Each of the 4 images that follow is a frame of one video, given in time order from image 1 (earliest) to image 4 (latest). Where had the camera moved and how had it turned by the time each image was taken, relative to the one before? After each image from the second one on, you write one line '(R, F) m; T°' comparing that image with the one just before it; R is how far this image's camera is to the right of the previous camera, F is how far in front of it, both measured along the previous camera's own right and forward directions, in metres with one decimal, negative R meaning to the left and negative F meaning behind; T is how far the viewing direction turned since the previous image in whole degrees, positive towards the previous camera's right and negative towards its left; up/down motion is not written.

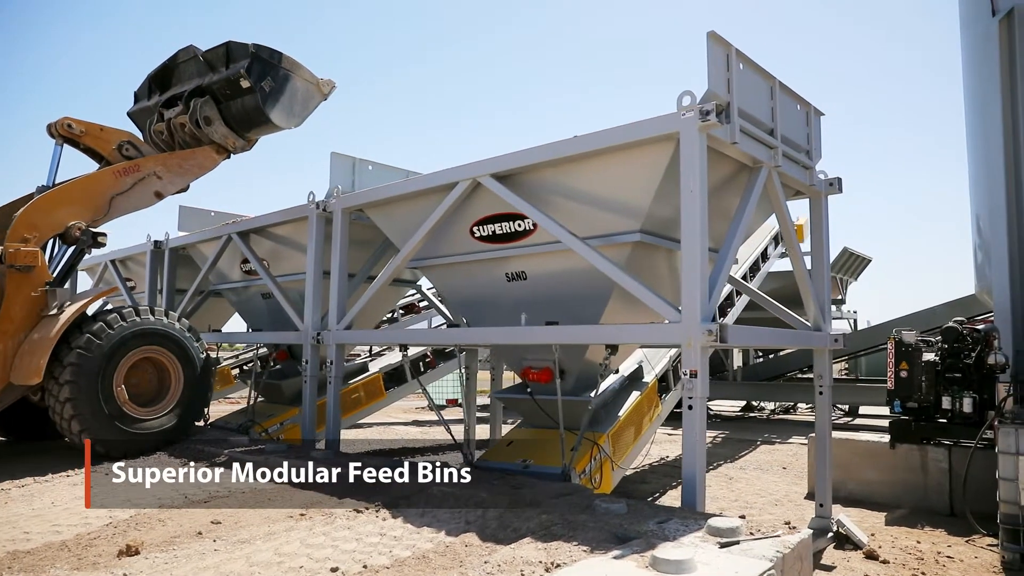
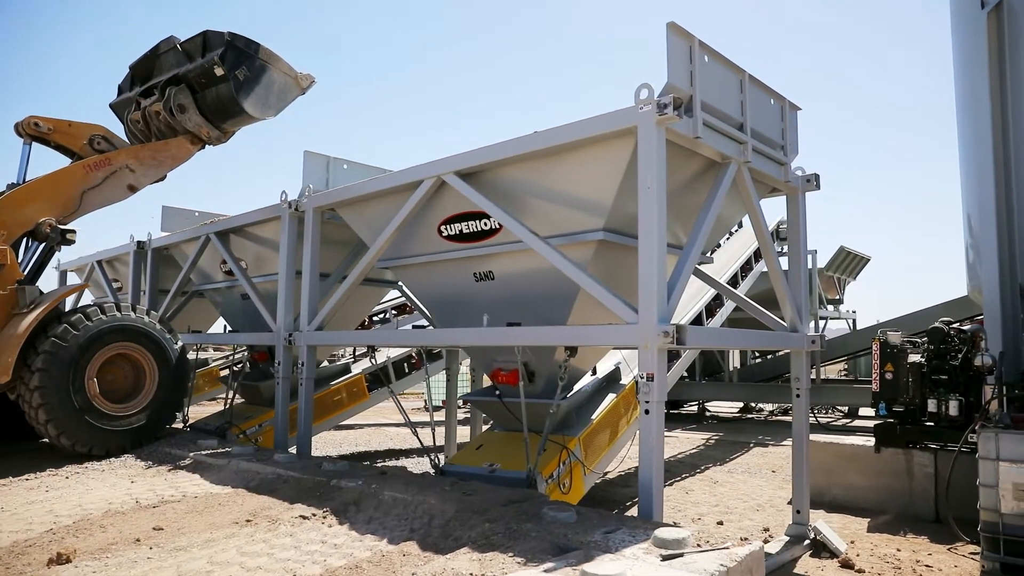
(+0.4, +0.1) m; -1°
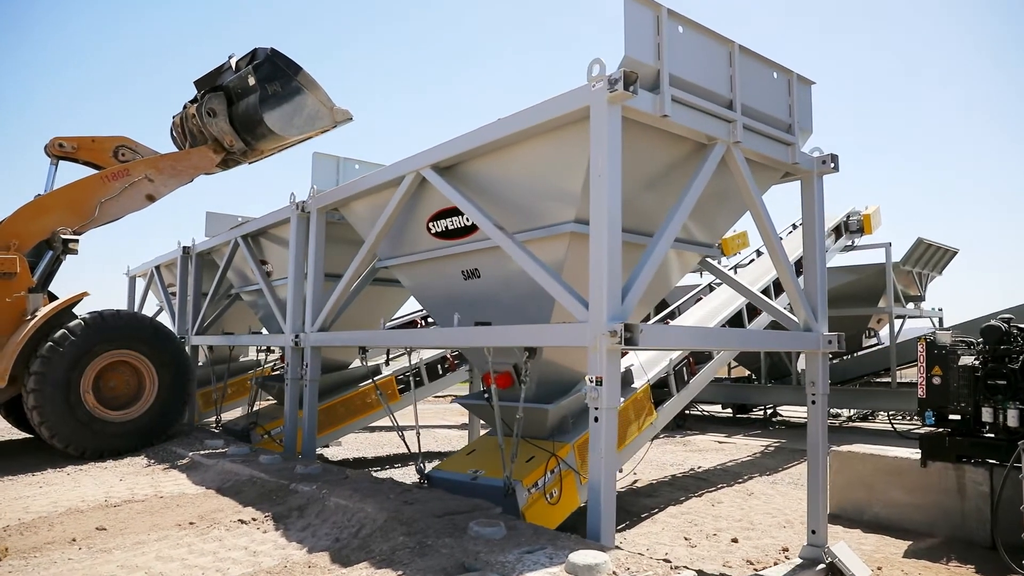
(+0.9, +0.4) m; -8°
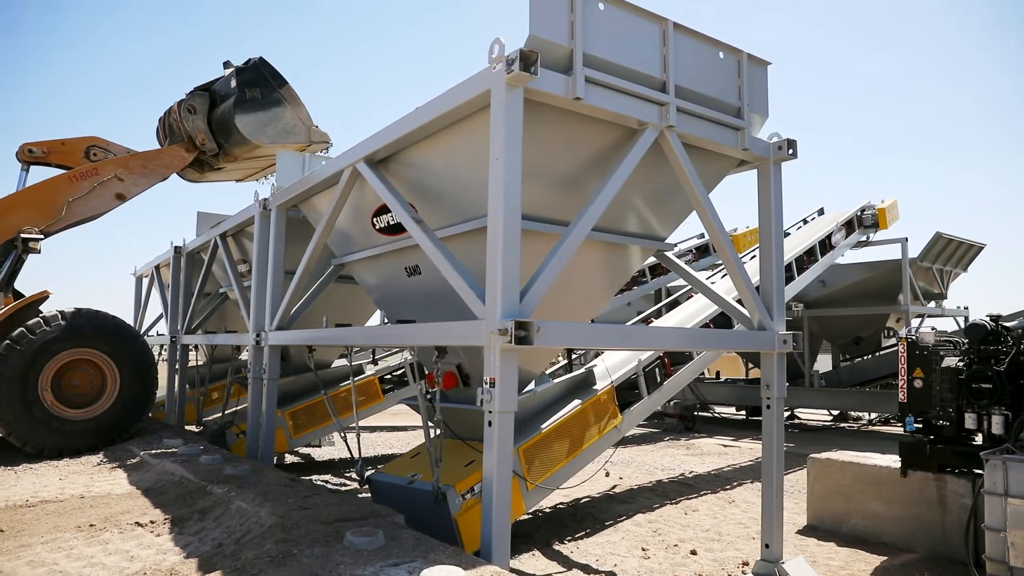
(+0.8, +0.3) m; -4°
